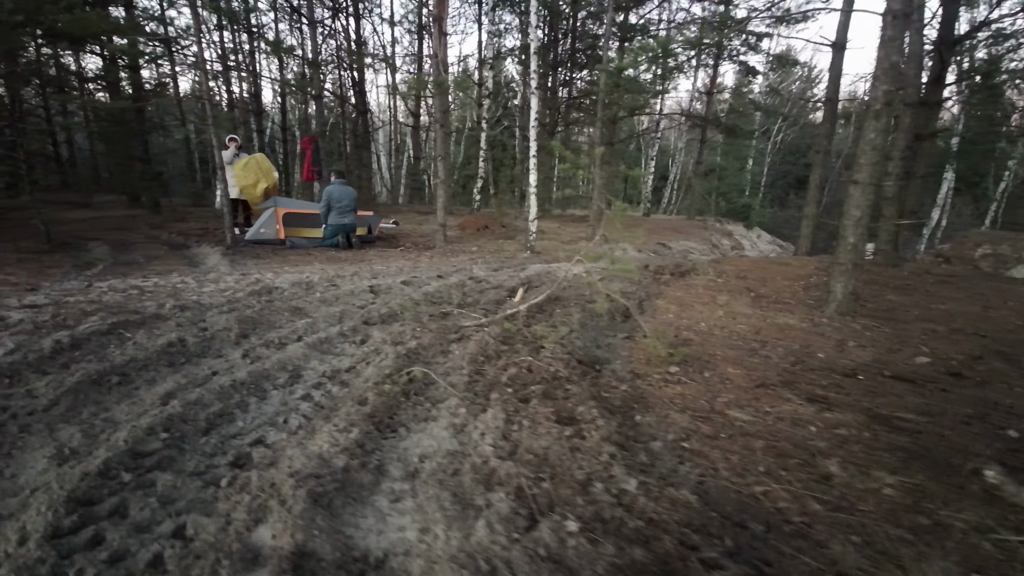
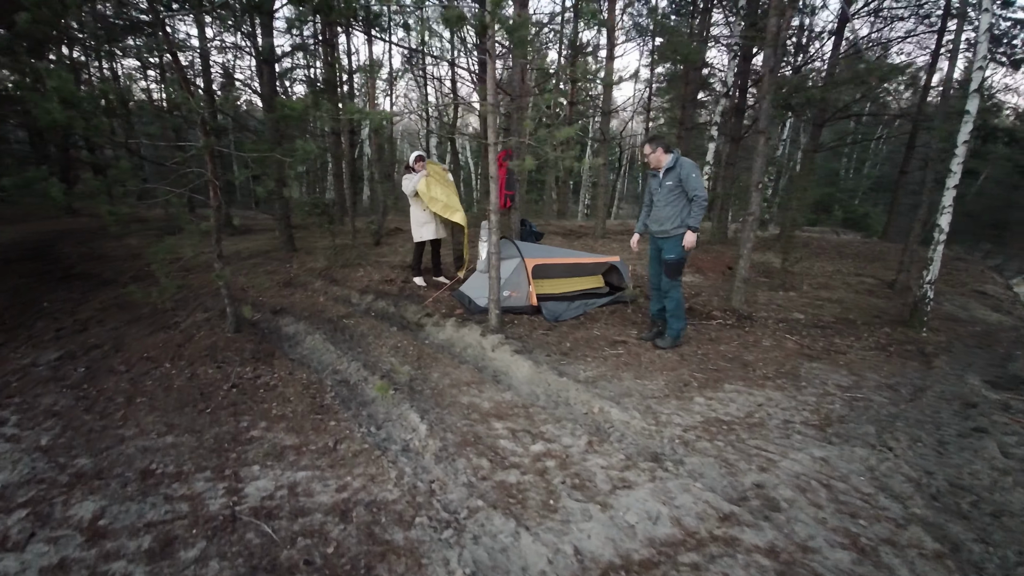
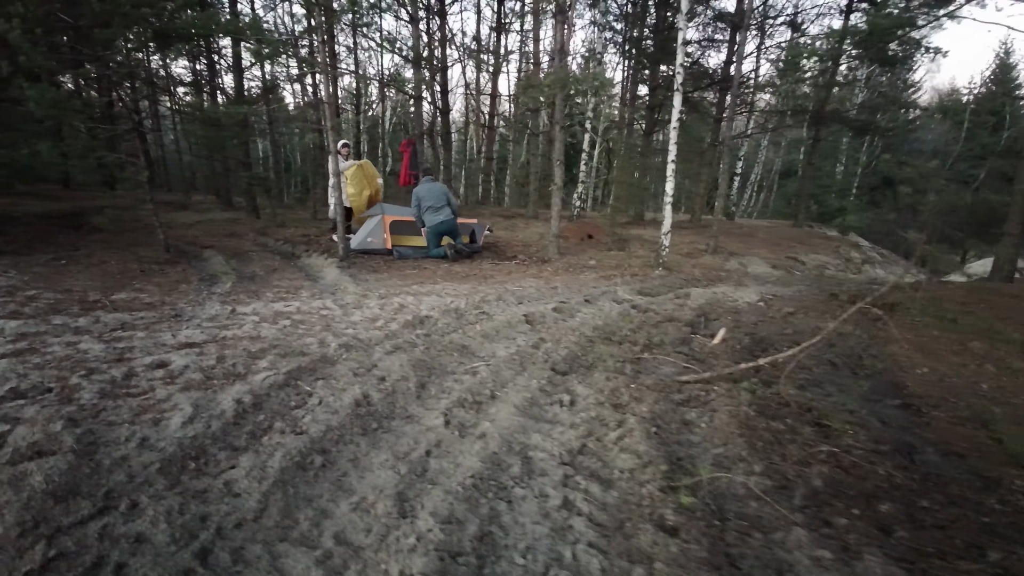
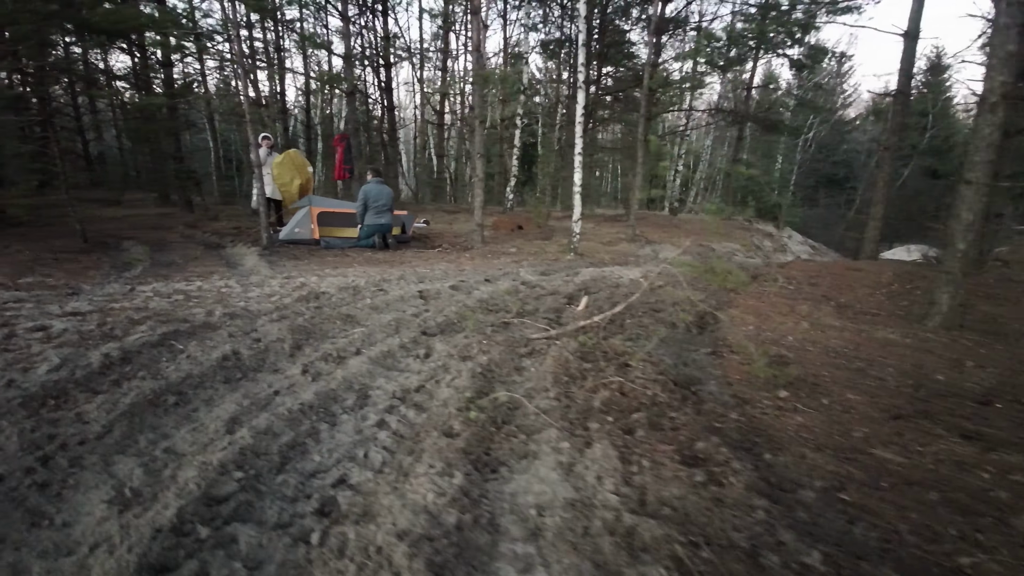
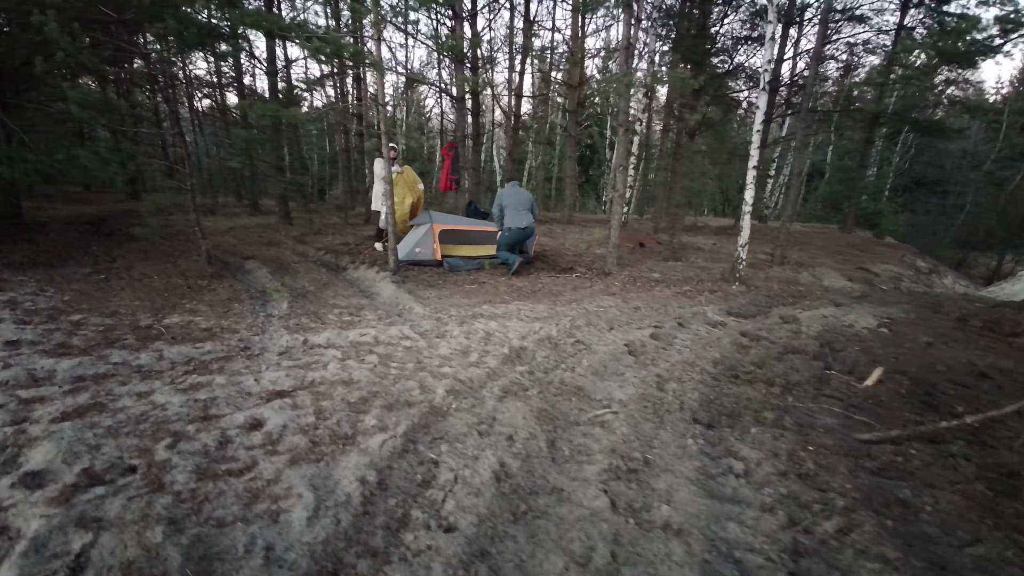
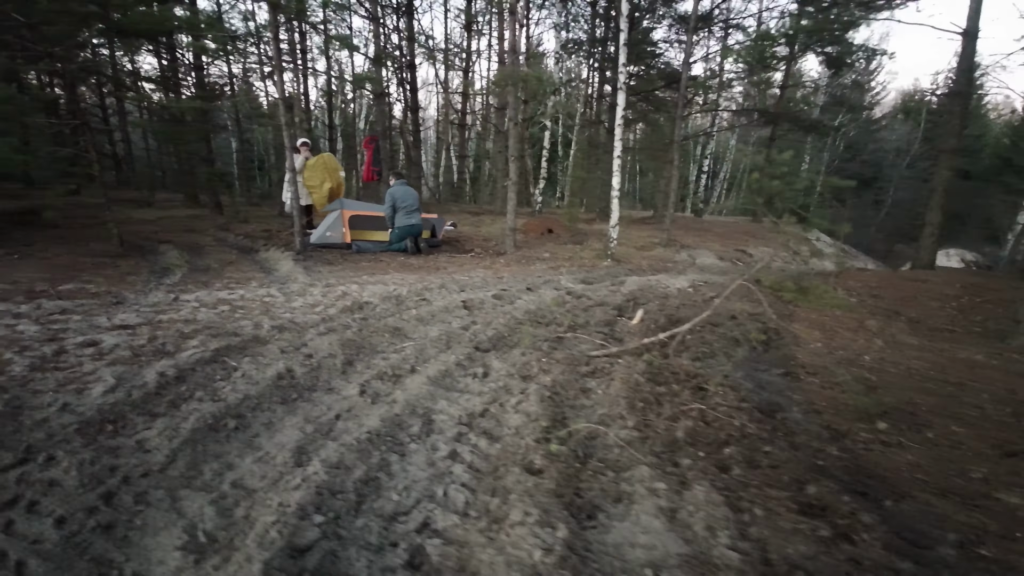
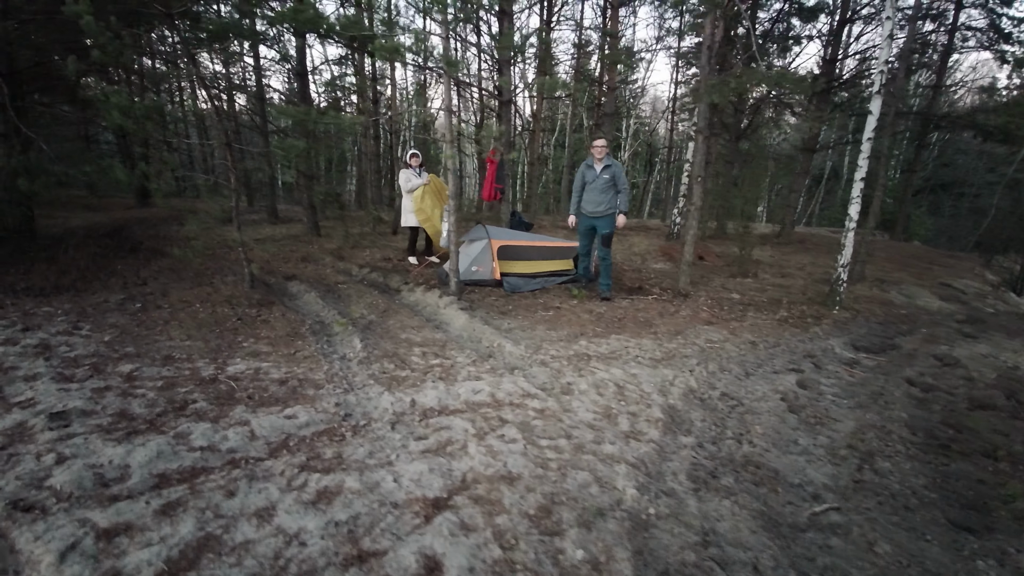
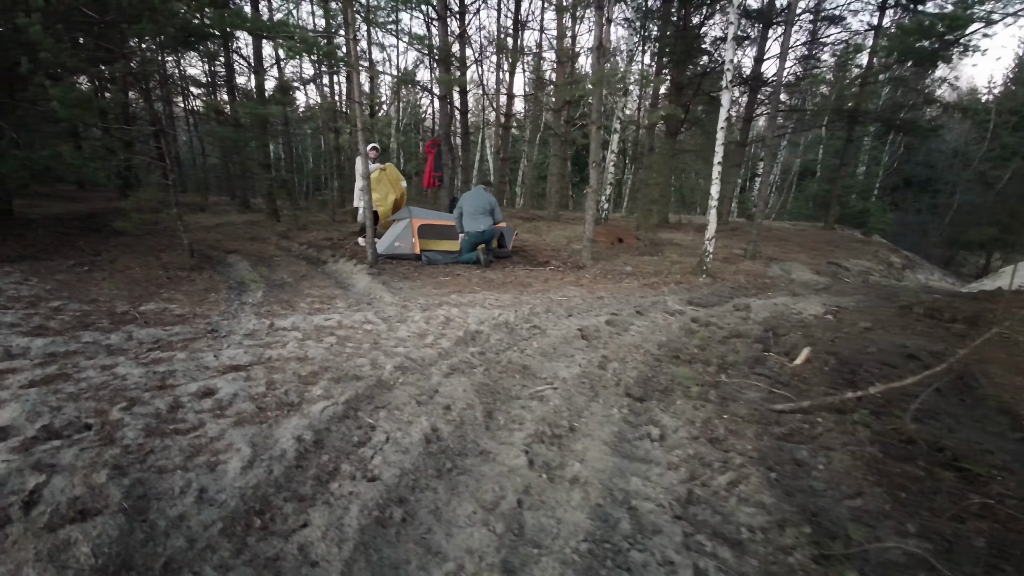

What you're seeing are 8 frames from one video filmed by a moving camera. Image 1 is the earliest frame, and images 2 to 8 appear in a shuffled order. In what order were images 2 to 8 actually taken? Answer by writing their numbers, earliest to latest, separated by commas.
4, 6, 3, 8, 5, 7, 2
